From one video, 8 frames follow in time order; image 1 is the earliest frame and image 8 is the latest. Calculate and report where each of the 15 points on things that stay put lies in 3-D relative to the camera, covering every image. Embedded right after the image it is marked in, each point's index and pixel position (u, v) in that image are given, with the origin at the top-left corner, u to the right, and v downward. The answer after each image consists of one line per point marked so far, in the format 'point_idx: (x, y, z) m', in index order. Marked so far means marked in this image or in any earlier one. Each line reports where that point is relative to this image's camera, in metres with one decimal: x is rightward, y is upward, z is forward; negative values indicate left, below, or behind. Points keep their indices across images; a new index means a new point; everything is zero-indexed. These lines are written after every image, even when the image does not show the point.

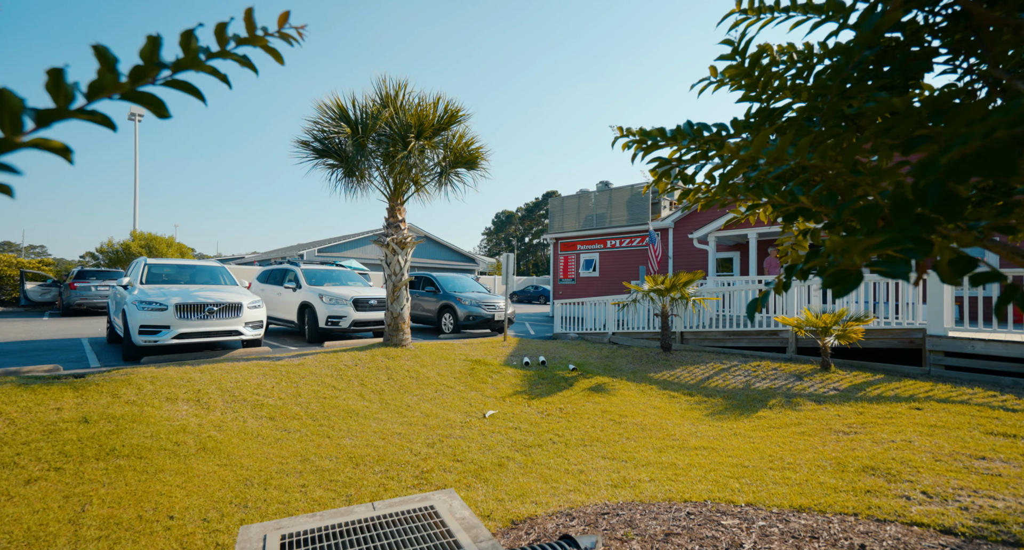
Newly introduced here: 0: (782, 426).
0: (+3.2, -1.8, +6.0) m
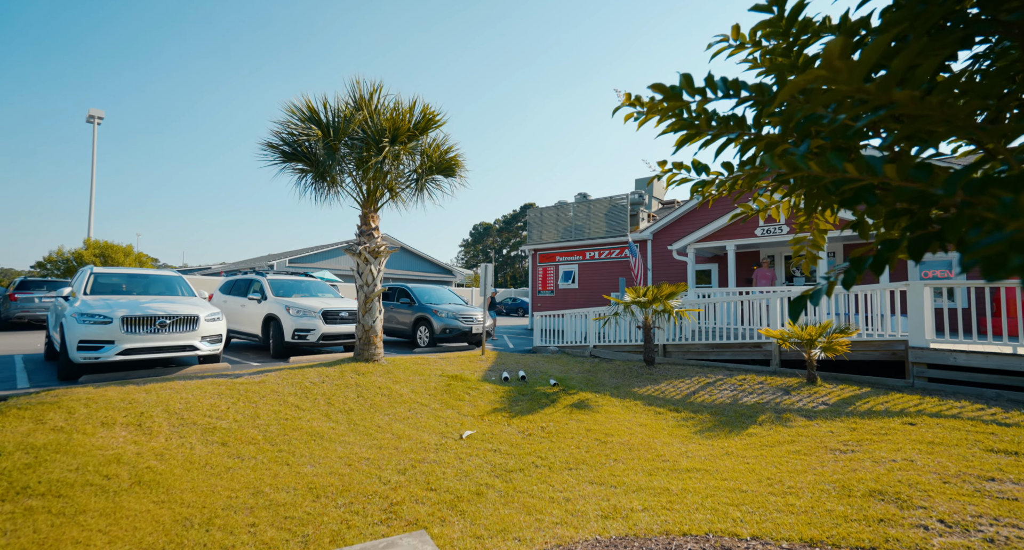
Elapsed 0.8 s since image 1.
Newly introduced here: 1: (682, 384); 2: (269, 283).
0: (+2.9, -1.9, +5.7) m
1: (+3.0, -1.9, +8.9) m
2: (-4.1, -0.1, +8.7) m
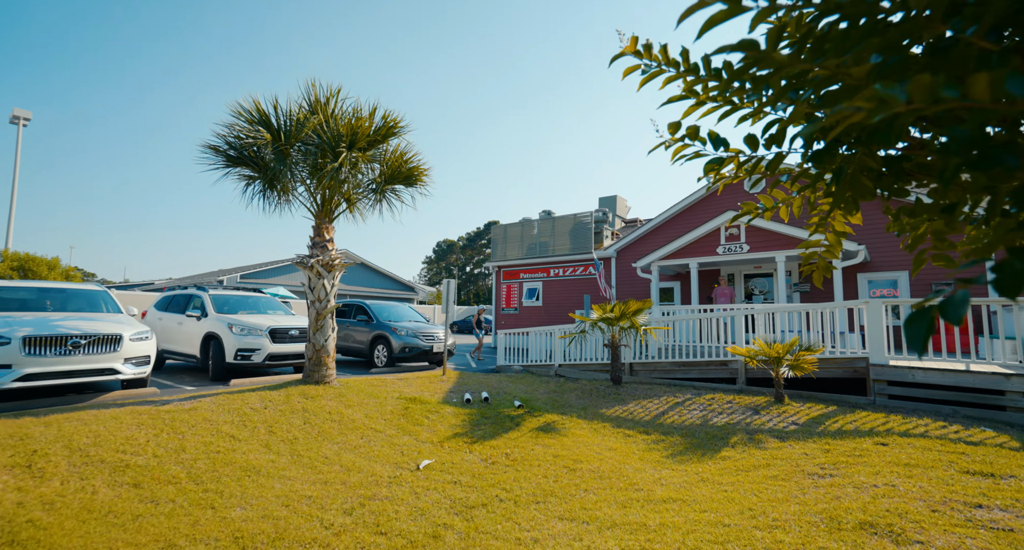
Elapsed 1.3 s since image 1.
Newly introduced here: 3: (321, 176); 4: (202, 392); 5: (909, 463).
0: (+2.5, -2.1, +5.5) m
1: (+2.3, -2.2, +8.7) m
2: (-4.7, -0.4, +8.0) m
3: (-2.6, +1.4, +7.1) m
4: (-3.6, -1.4, +6.1) m
5: (+4.1, -1.9, +5.3) m
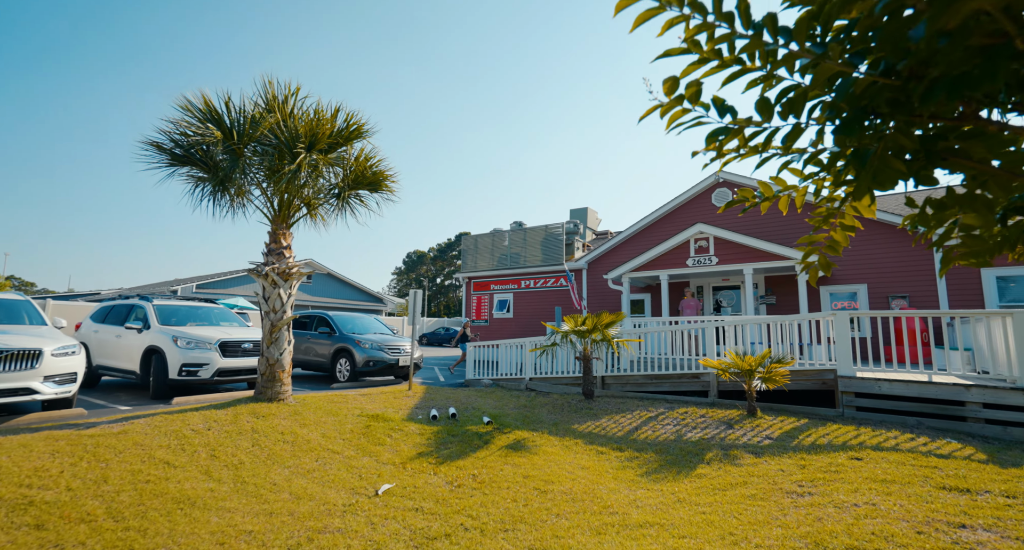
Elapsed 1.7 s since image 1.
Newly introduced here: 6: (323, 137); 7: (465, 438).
0: (+2.2, -2.2, +5.3) m
1: (+1.8, -2.4, +8.5) m
2: (-5.1, -0.5, +7.4) m
3: (-3.0, +1.2, +6.6) m
4: (-4.0, -1.5, +5.5) m
5: (+3.7, -2.0, +5.1) m
6: (-2.5, +1.8, +6.8) m
7: (-0.7, -2.3, +7.3) m
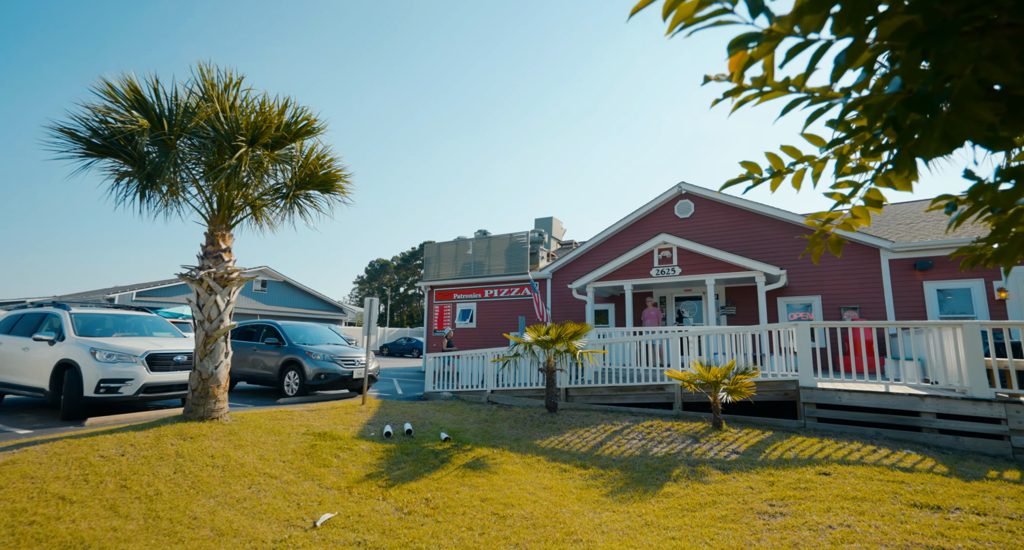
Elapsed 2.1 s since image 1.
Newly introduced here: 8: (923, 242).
0: (+1.8, -2.3, +5.0) m
1: (+1.2, -2.5, +8.1) m
2: (-5.7, -0.6, +6.7) m
3: (-3.5, +1.2, +6.1) m
4: (-4.4, -1.5, +4.8) m
5: (+3.3, -2.1, +5.0) m
6: (-3.0, +1.7, +6.3) m
7: (-1.2, -2.4, +6.8) m
8: (+11.6, +0.9, +14.9) m
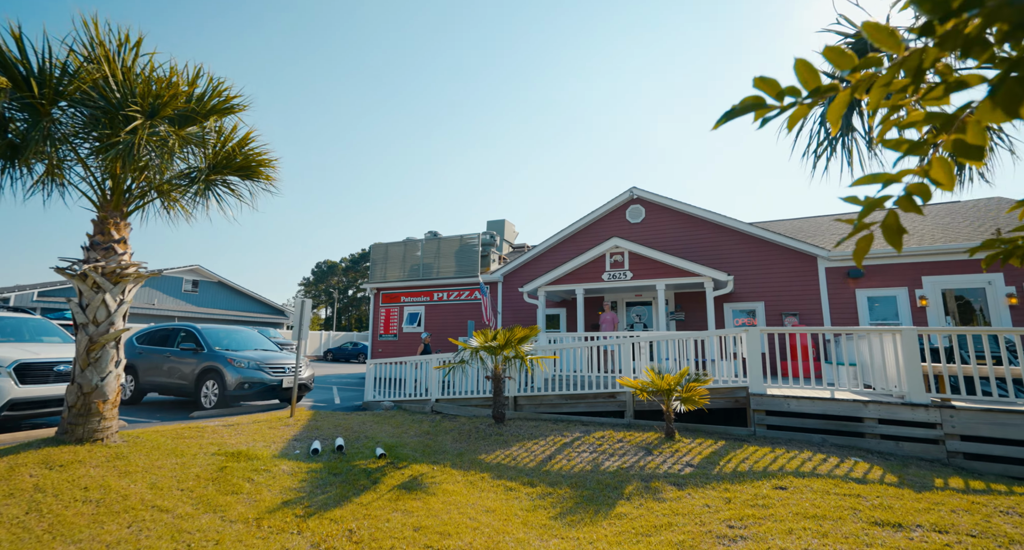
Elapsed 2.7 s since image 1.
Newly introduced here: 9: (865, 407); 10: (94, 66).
0: (+1.2, -2.3, +4.6) m
1: (+0.3, -2.5, +7.6) m
2: (-6.3, -0.5, +5.6) m
3: (-4.1, +1.2, +5.2) m
4: (-4.9, -1.4, +3.9) m
5: (+2.8, -2.2, +4.7) m
6: (-3.6, +1.8, +5.4) m
7: (-1.9, -2.4, +6.1) m
8: (+10.2, +0.7, +15.4) m
9: (+5.9, -2.2, +8.5) m
10: (-4.1, +2.0, +5.0) m
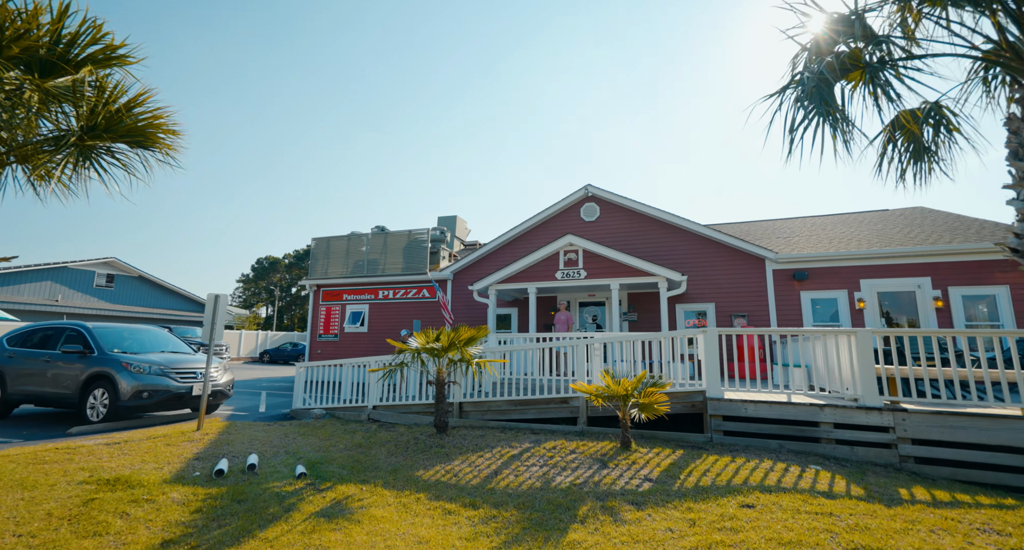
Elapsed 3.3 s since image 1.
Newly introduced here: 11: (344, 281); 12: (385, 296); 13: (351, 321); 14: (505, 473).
0: (+0.7, -2.2, +3.9) m
1: (-0.4, -2.5, +6.9) m
2: (-6.9, -0.3, +4.2) m
3: (-4.6, +1.3, +4.1) m
4: (-5.3, -1.3, +2.6) m
5: (+2.3, -2.1, +4.2) m
6: (-4.1, +1.9, +4.3) m
7: (-2.5, -2.3, +5.1) m
8: (+8.7, +0.7, +15.5) m
9: (+5.0, -2.2, +8.3) m
10: (-4.5, +2.2, +3.9) m
11: (-6.3, -0.2, +19.5) m
12: (-4.7, -0.8, +19.0) m
13: (-6.0, -1.7, +19.3) m
14: (-0.1, -2.4, +6.4) m
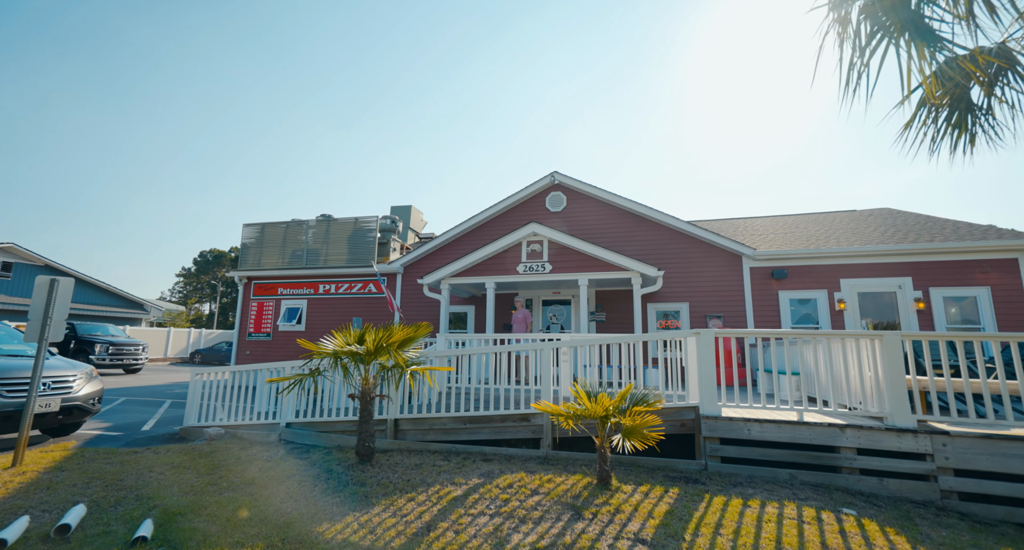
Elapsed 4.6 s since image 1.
0: (+0.4, -2.0, +2.2) m
1: (-1.0, -2.3, +5.1) m
2: (-7.2, 0.0, +1.9) m
3: (-4.9, +1.6, +1.9) m
4: (-5.6, -1.0, +0.5) m
5: (+1.9, -2.0, +2.5) m
6: (-4.4, +2.2, +2.3) m
7: (-3.0, -2.1, +3.2) m
8: (+7.5, +0.7, +14.3) m
9: (+4.3, -2.1, +6.8) m
10: (-4.8, +2.4, +1.8) m
11: (-7.7, +0.1, +17.2) m
12: (-6.1, -0.5, +16.9) m
13: (-7.4, -1.4, +17.0) m
14: (-0.6, -2.2, +4.6) m
